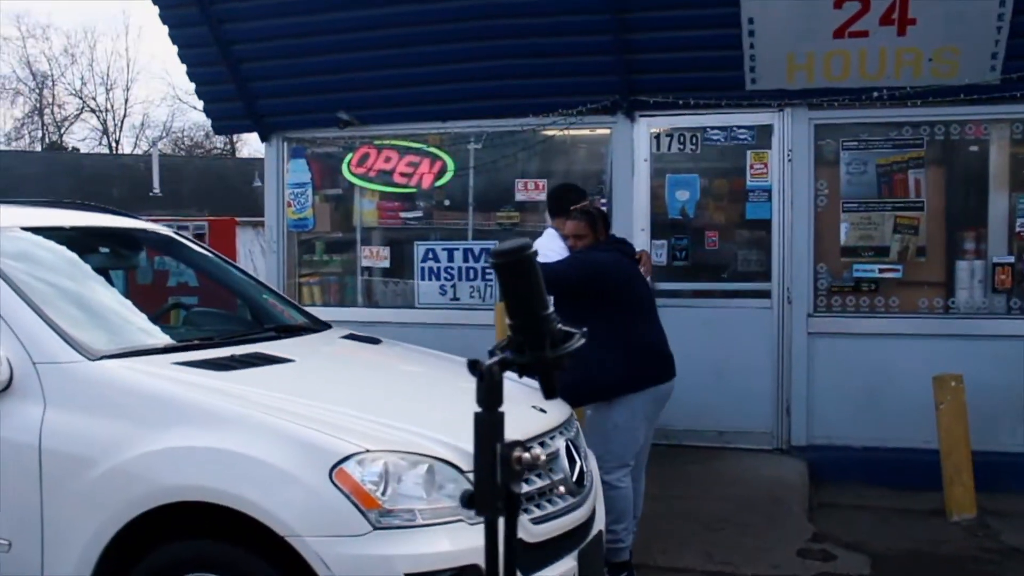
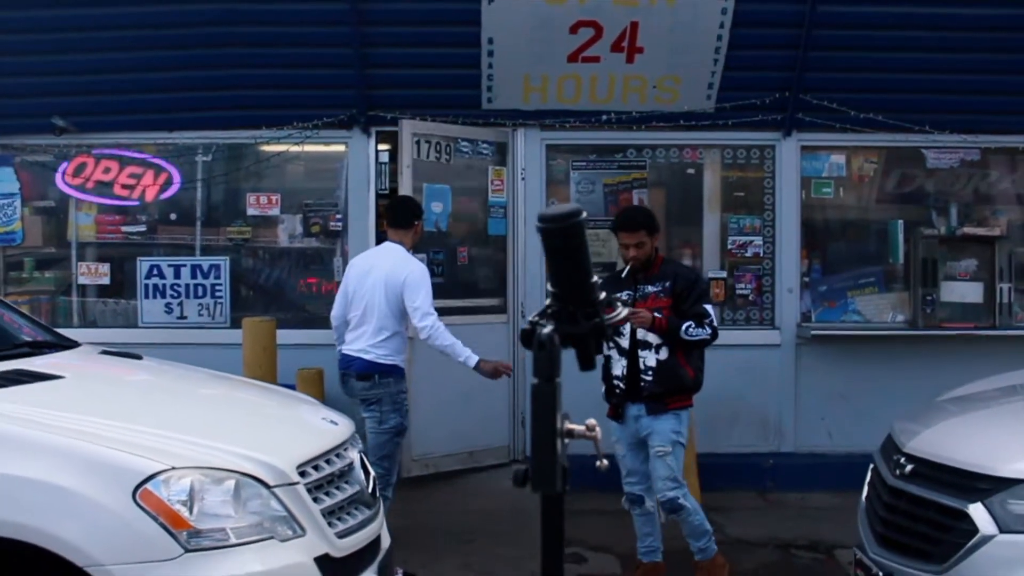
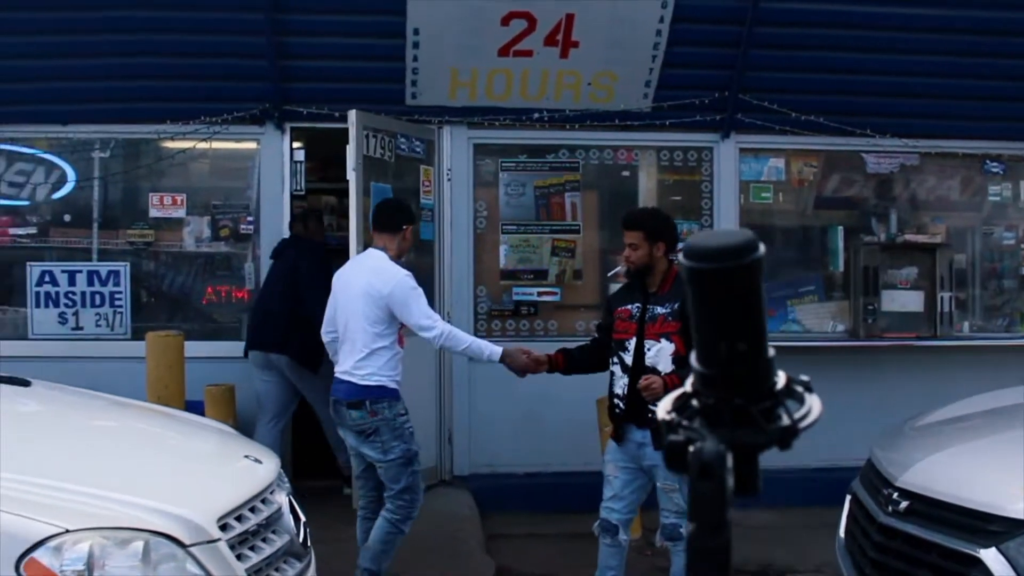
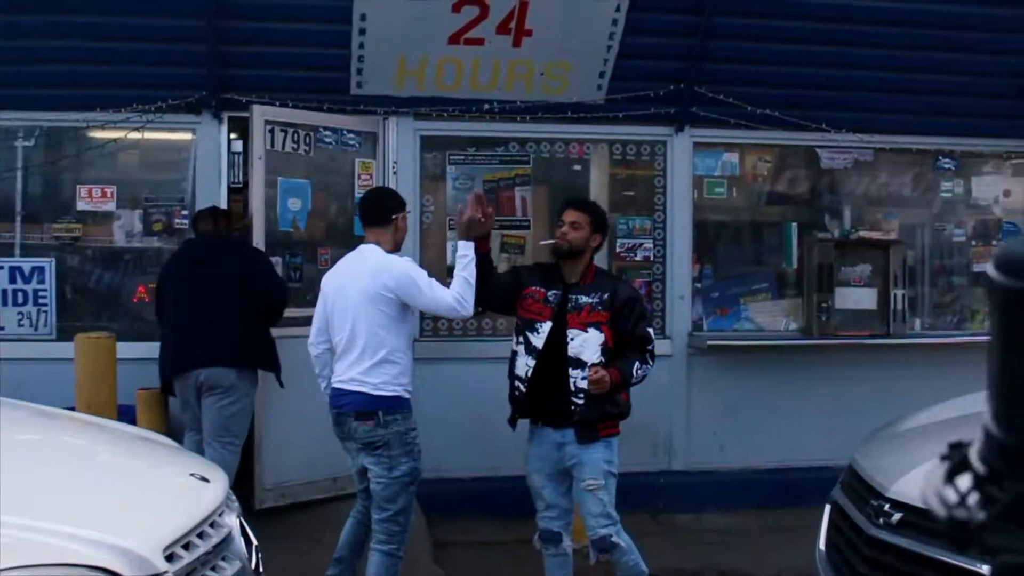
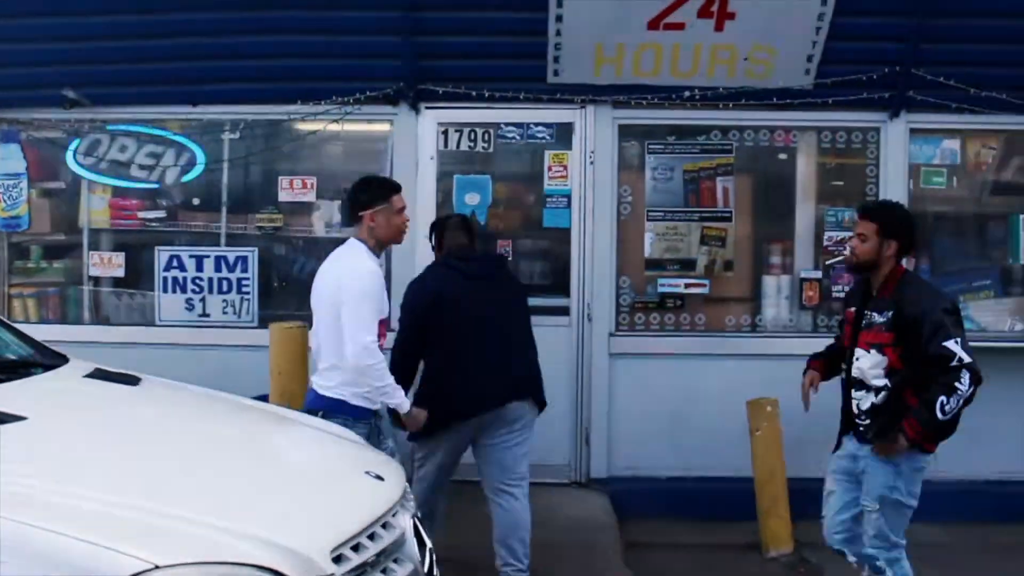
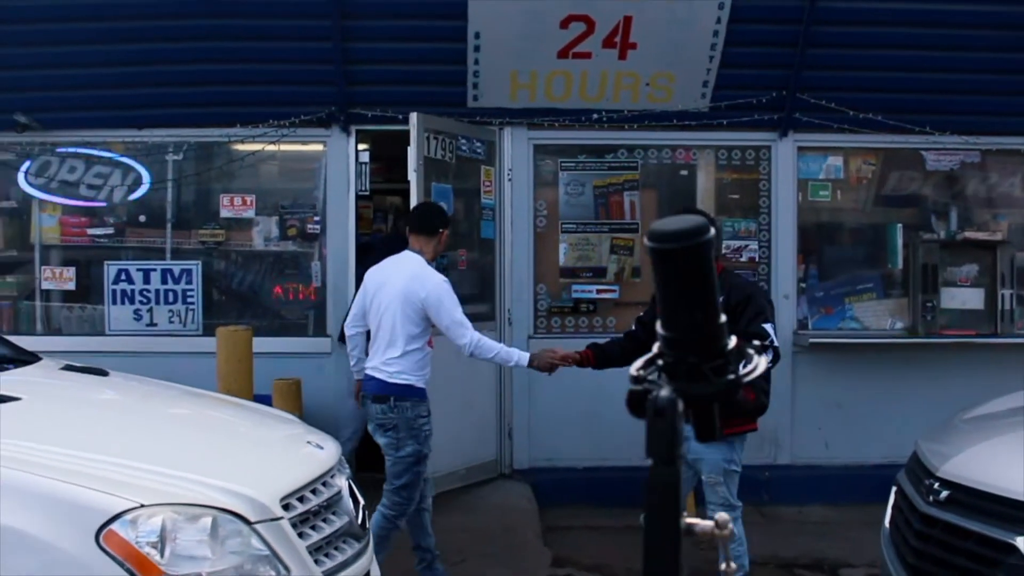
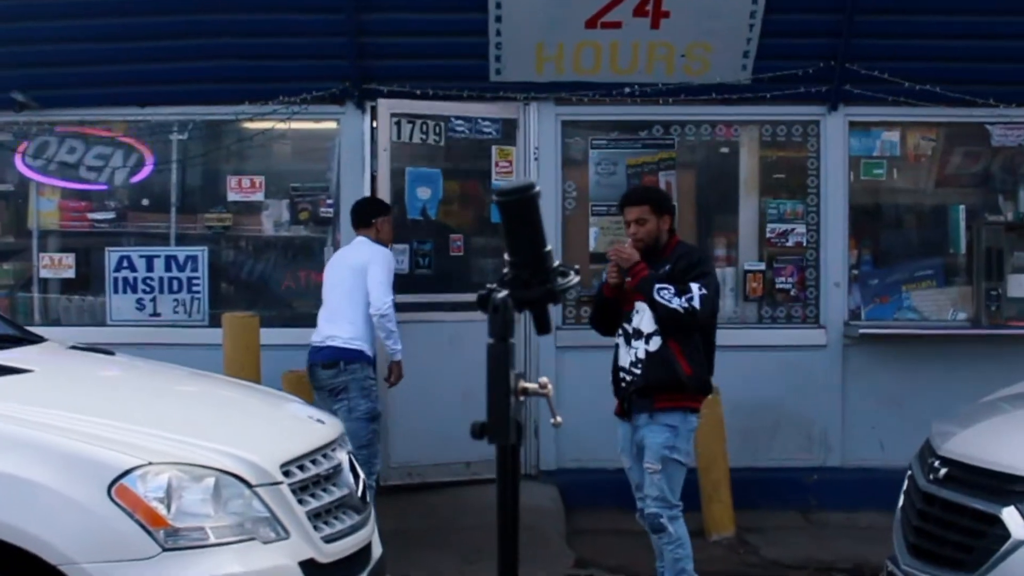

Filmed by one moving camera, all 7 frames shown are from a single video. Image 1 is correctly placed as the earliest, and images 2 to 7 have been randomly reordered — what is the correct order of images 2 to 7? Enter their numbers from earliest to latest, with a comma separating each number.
5, 4, 3, 6, 2, 7
